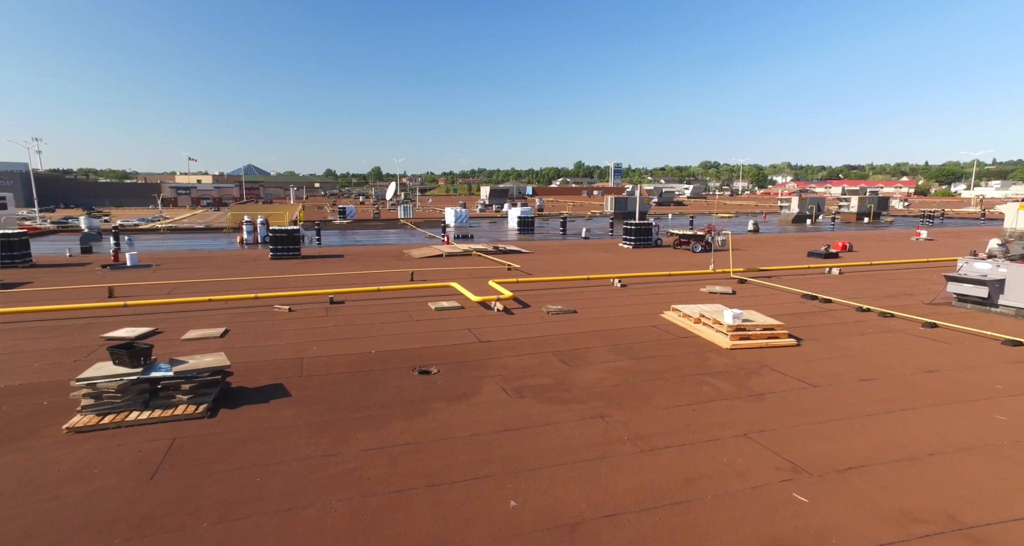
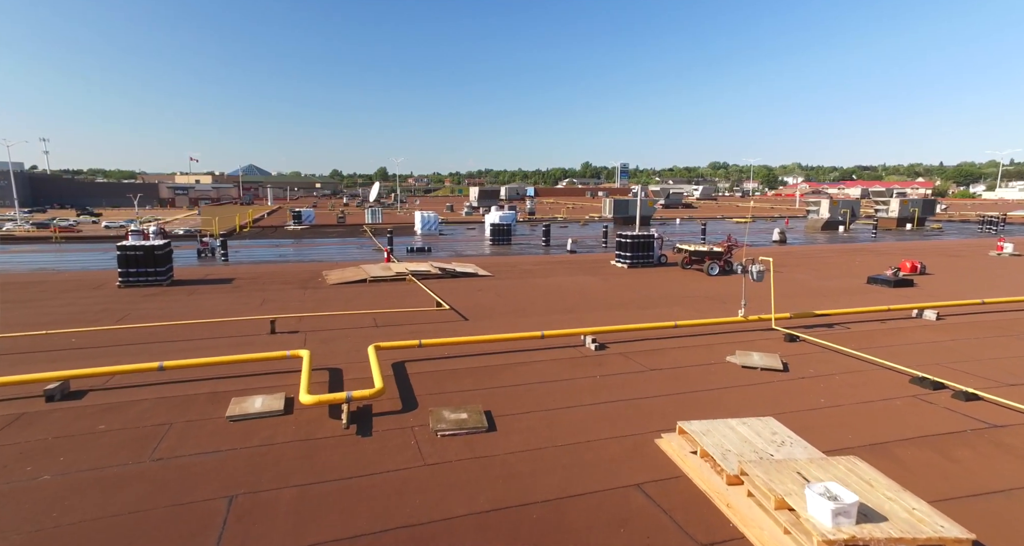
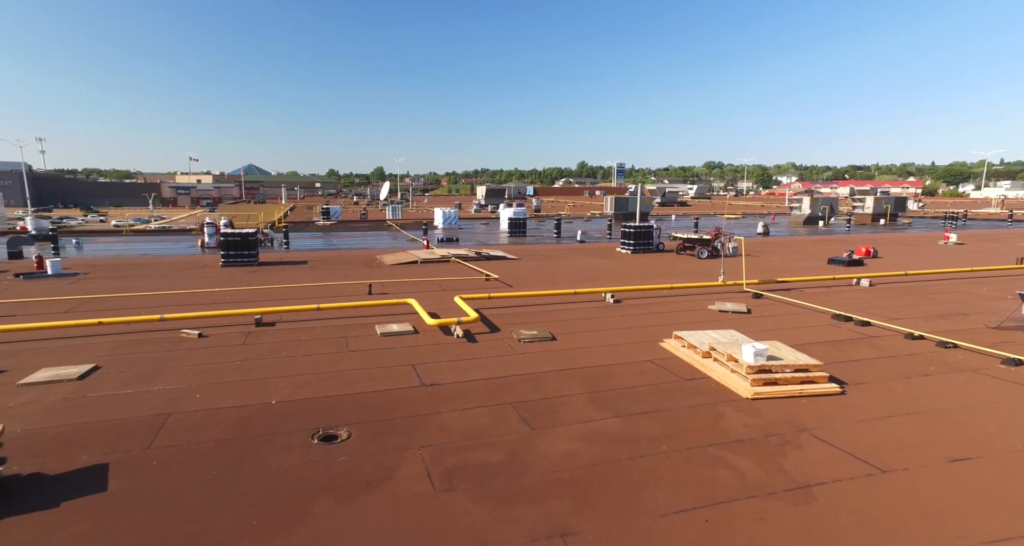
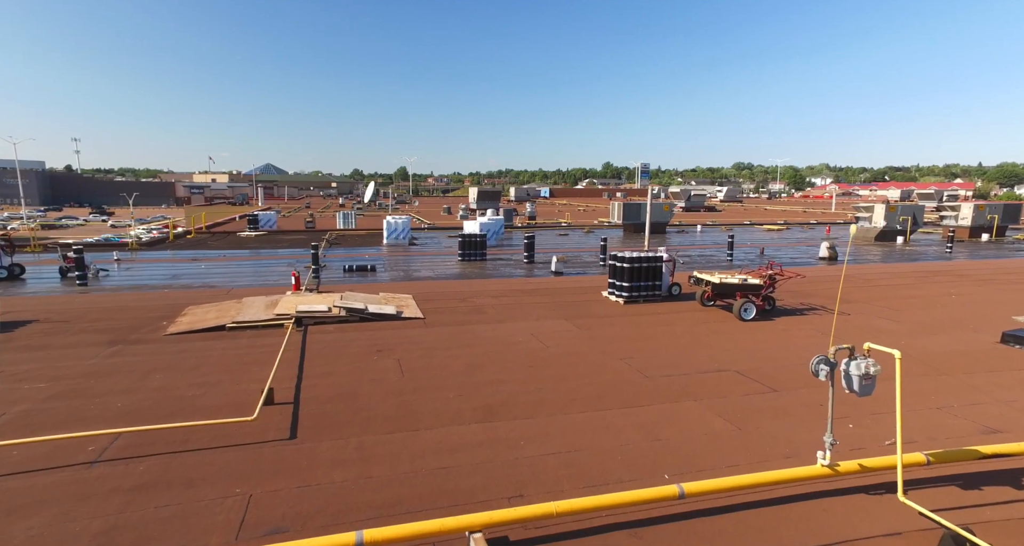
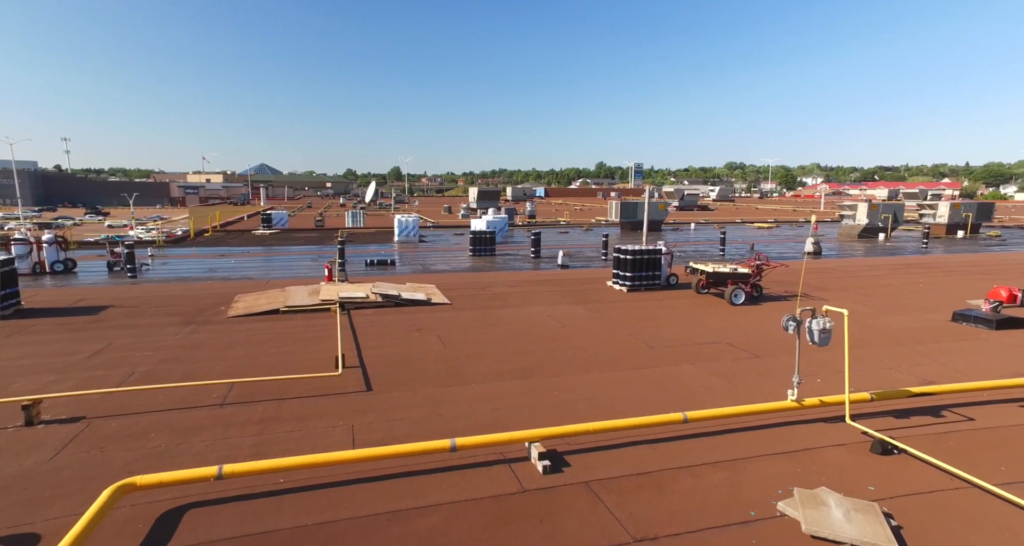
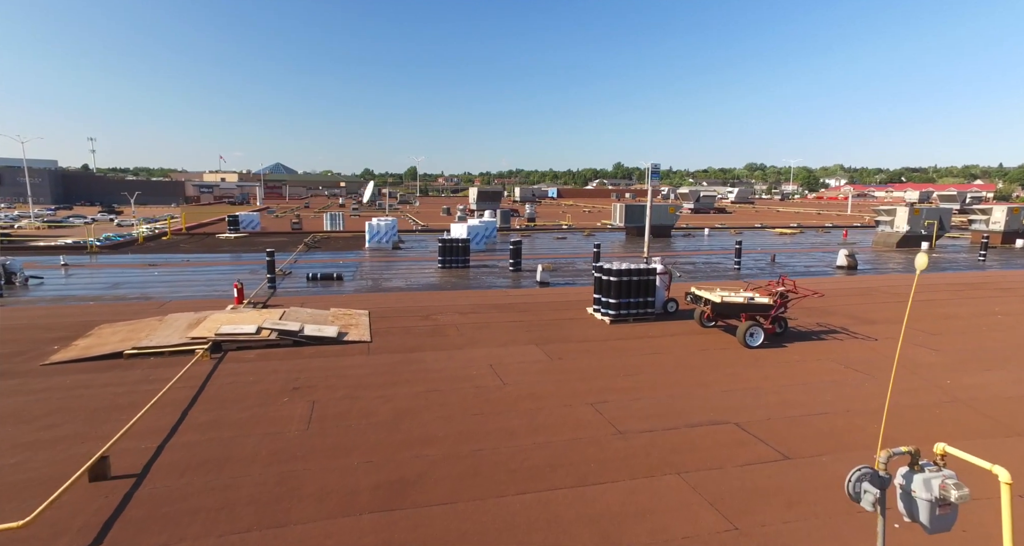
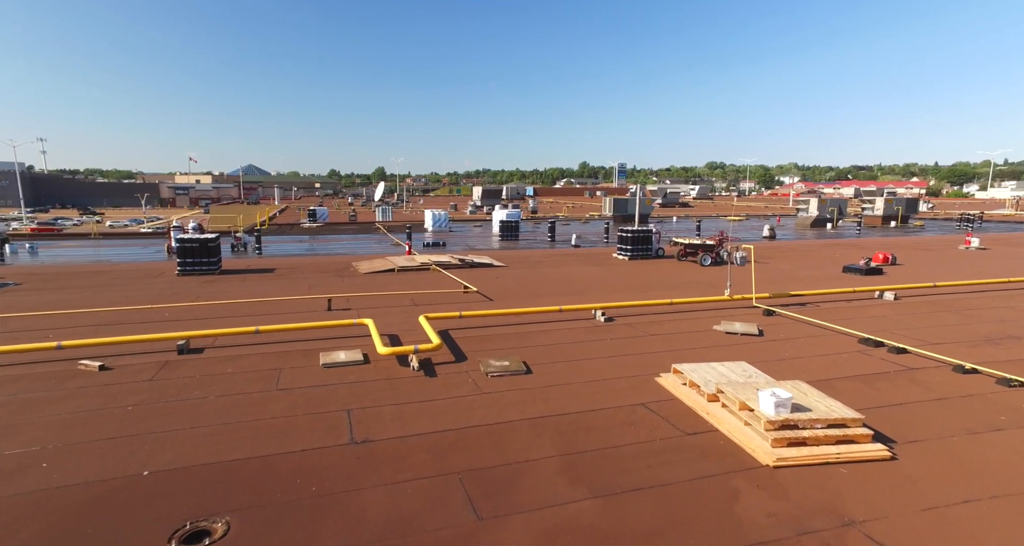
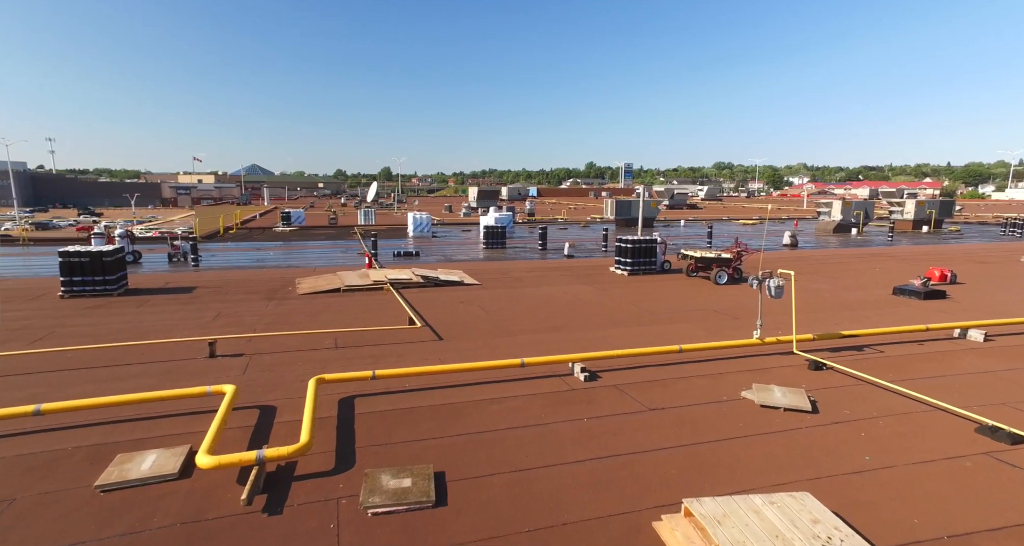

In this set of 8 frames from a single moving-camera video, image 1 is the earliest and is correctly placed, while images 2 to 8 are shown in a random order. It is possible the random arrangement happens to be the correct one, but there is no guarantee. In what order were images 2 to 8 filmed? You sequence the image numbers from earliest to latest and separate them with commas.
3, 7, 2, 8, 5, 4, 6
